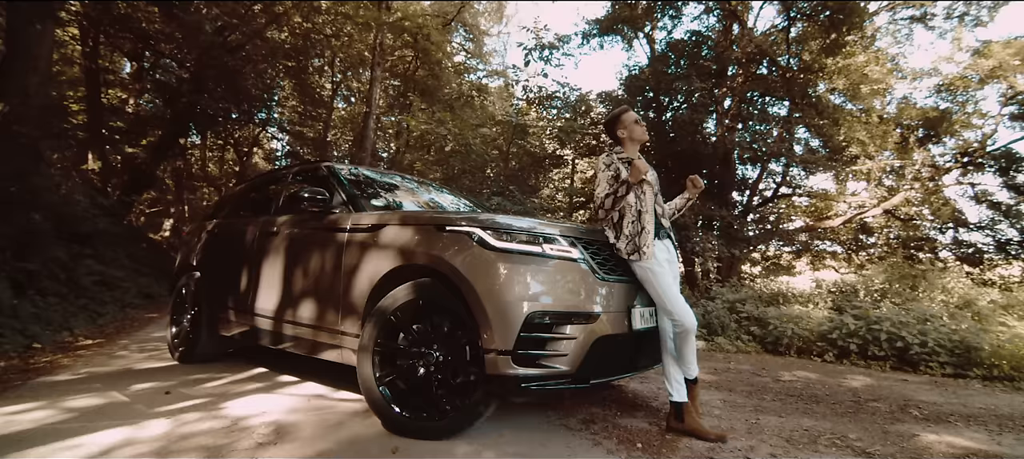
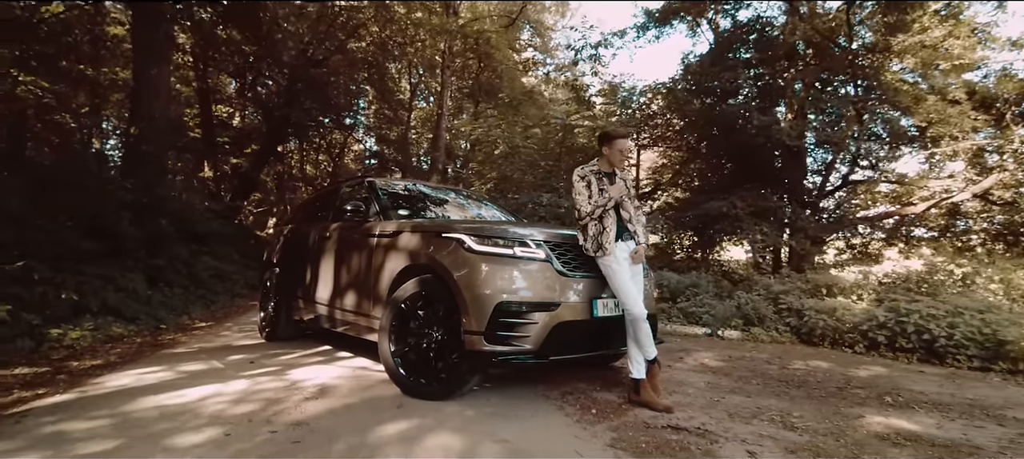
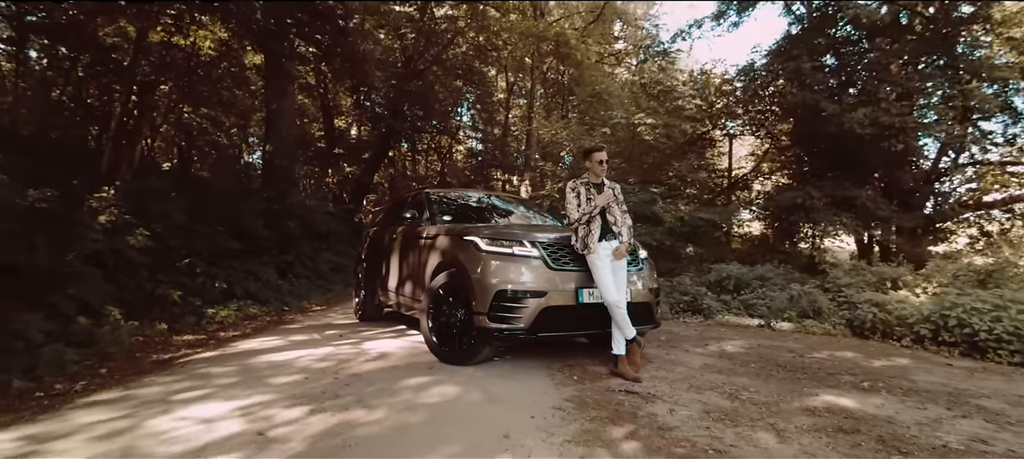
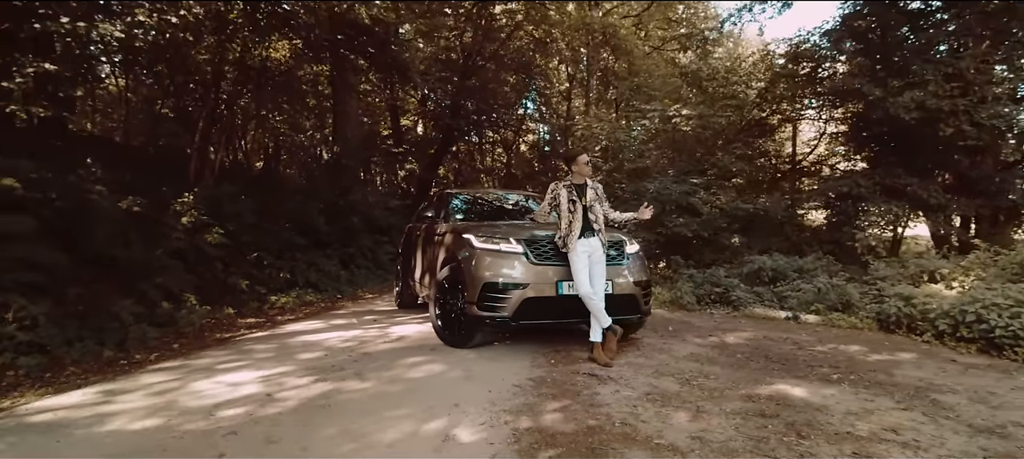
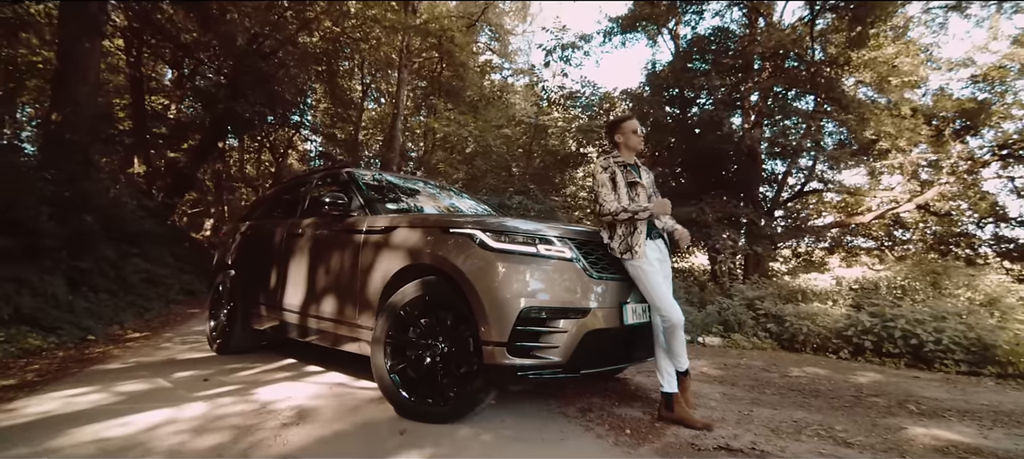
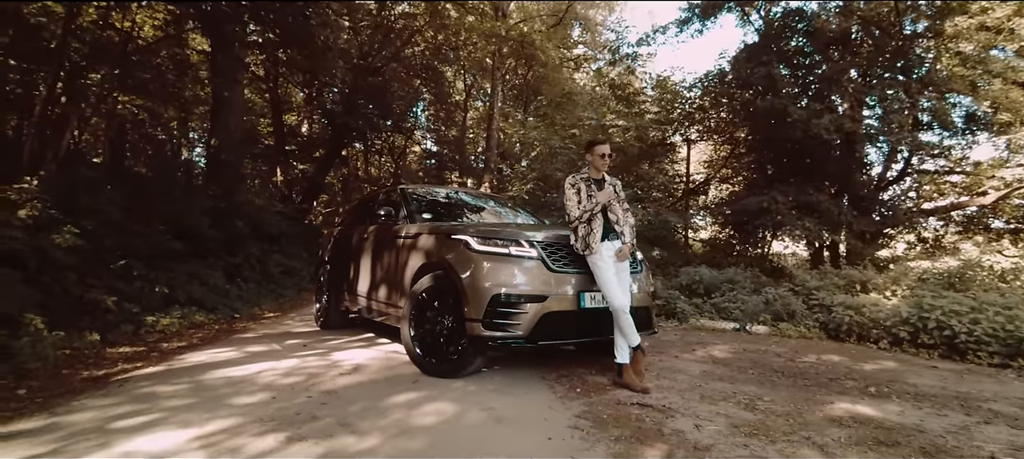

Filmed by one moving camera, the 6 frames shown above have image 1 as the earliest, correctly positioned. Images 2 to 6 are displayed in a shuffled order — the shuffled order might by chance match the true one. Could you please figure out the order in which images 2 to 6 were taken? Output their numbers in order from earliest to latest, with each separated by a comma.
5, 2, 6, 3, 4
